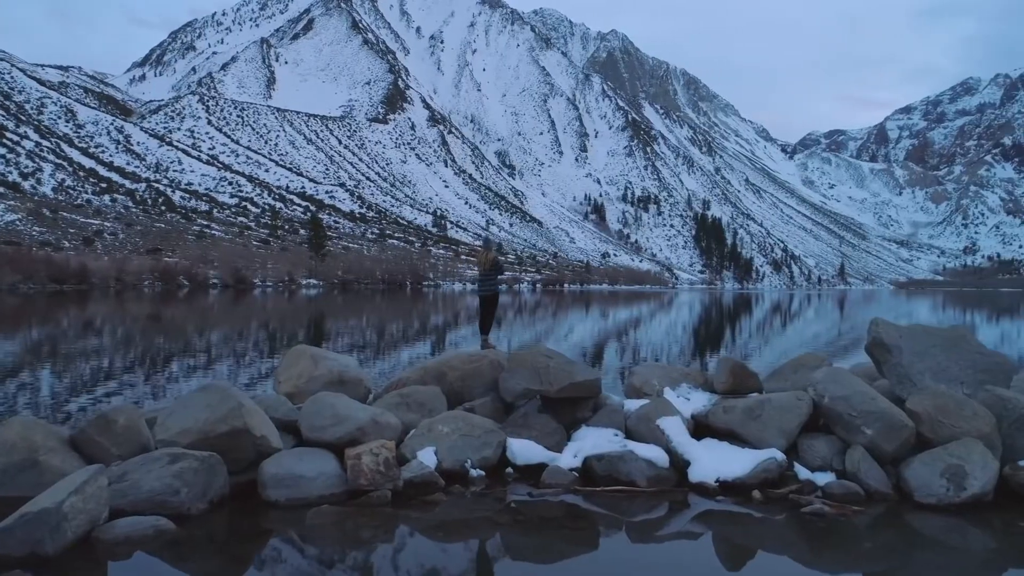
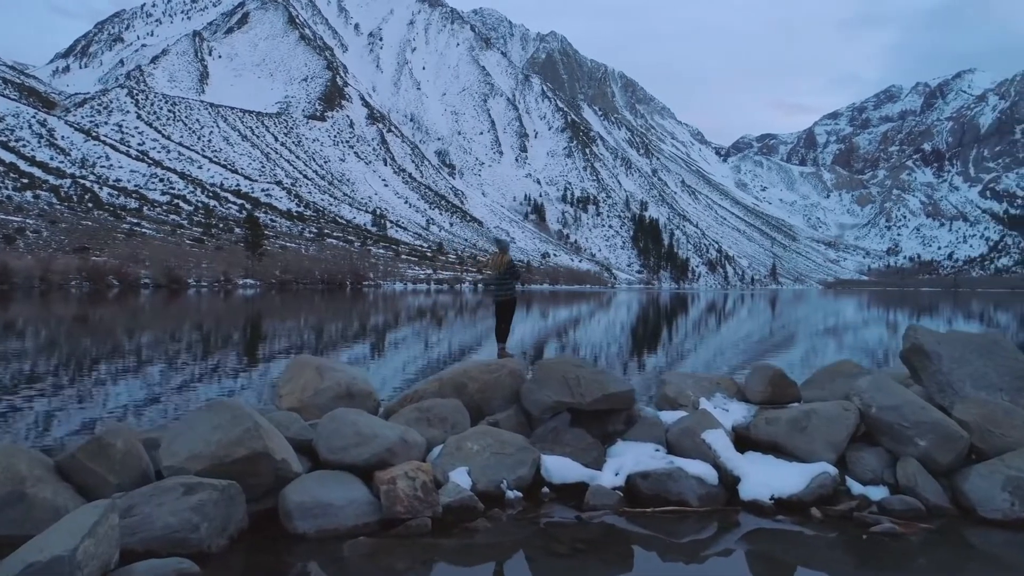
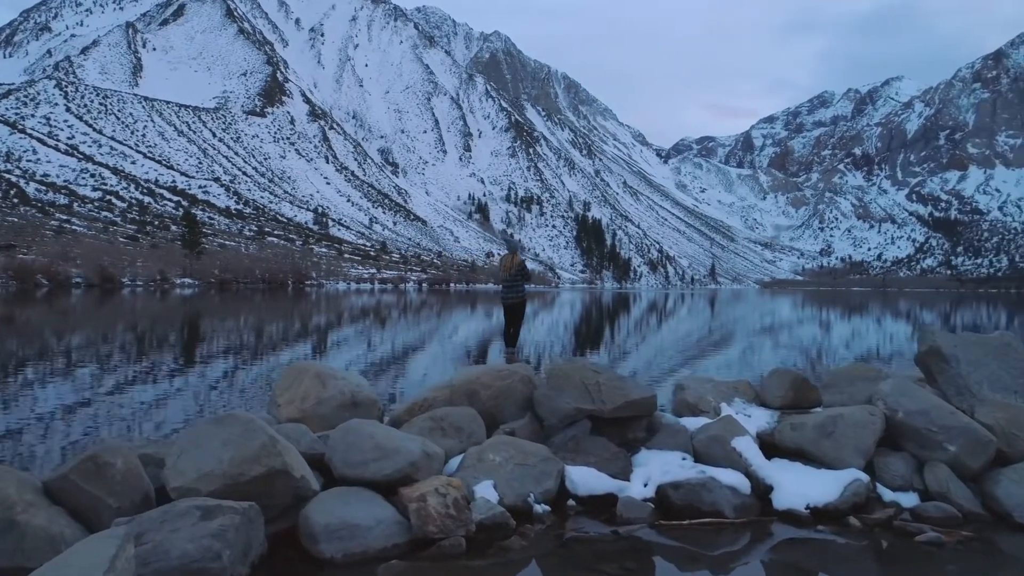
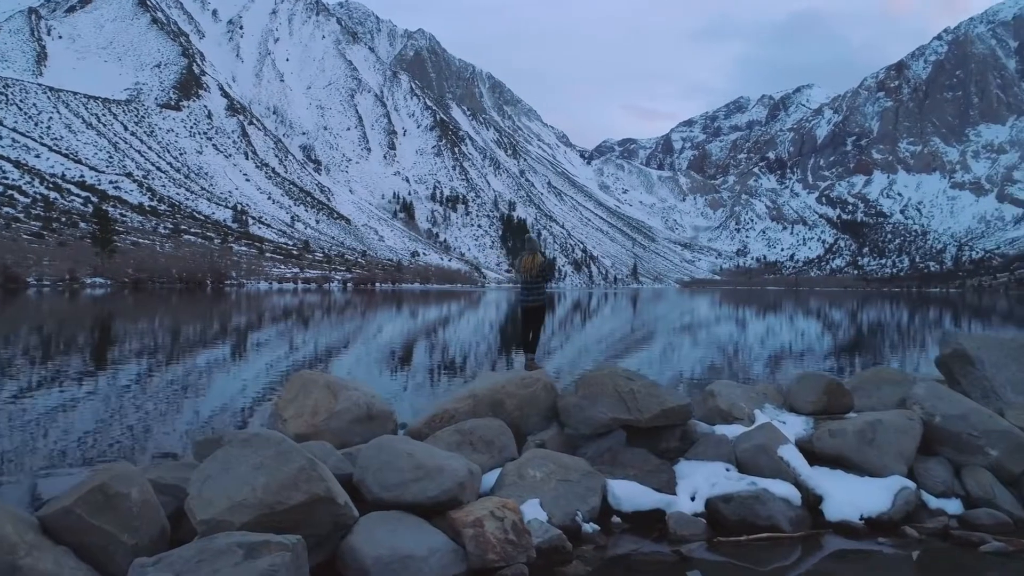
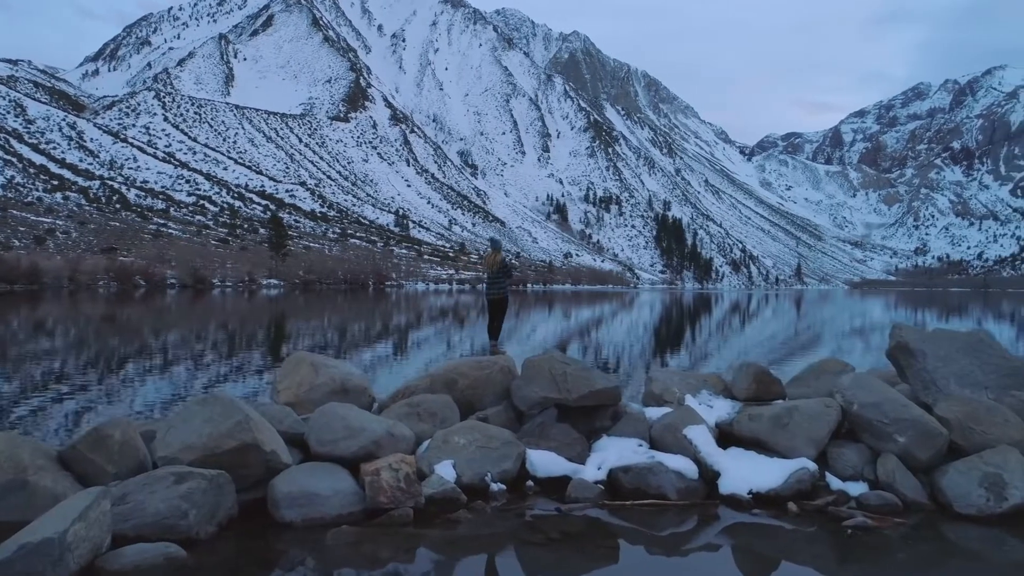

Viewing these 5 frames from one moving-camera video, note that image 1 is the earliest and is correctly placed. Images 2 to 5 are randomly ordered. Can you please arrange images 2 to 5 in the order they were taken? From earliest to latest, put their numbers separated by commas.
5, 2, 3, 4
